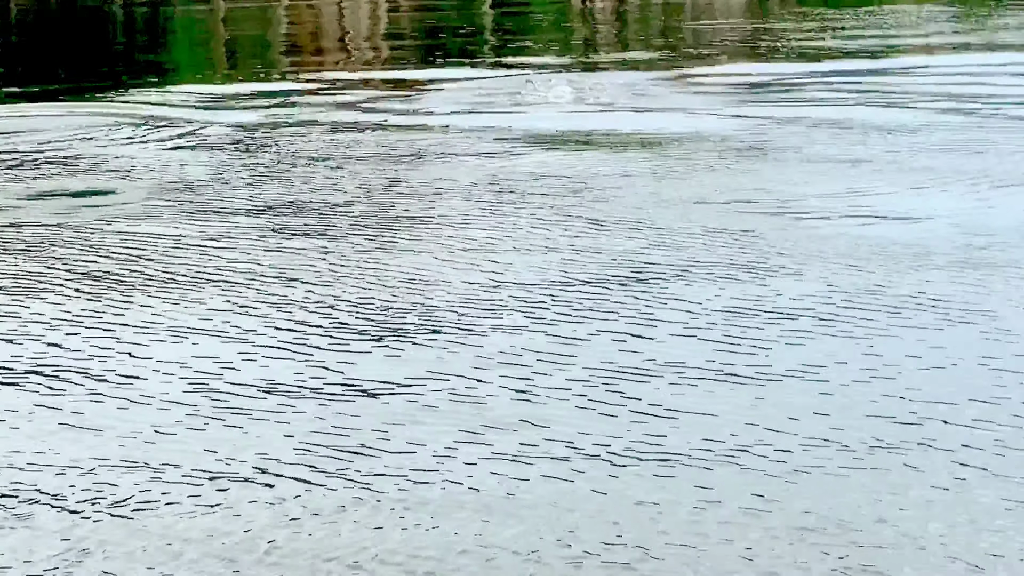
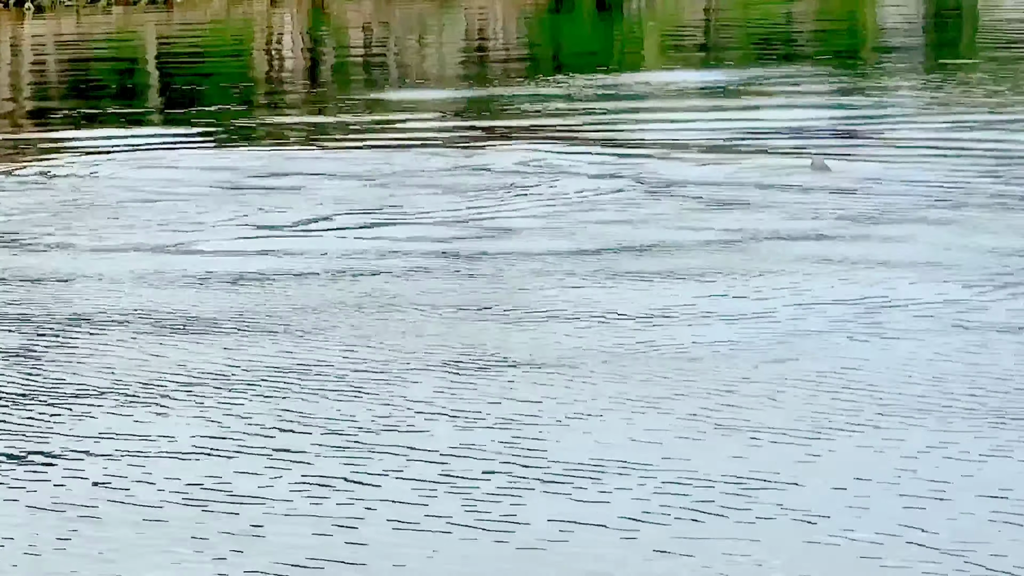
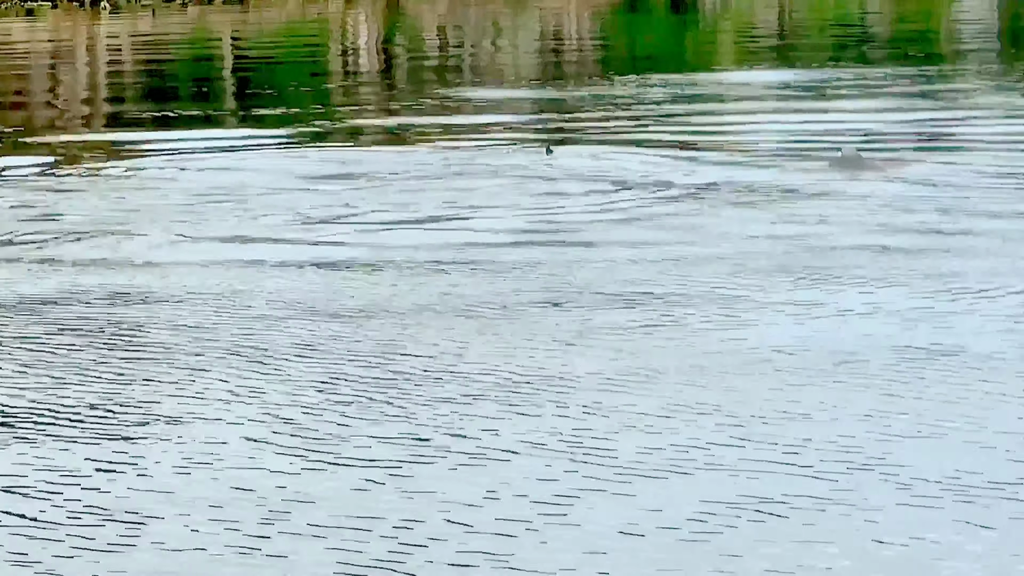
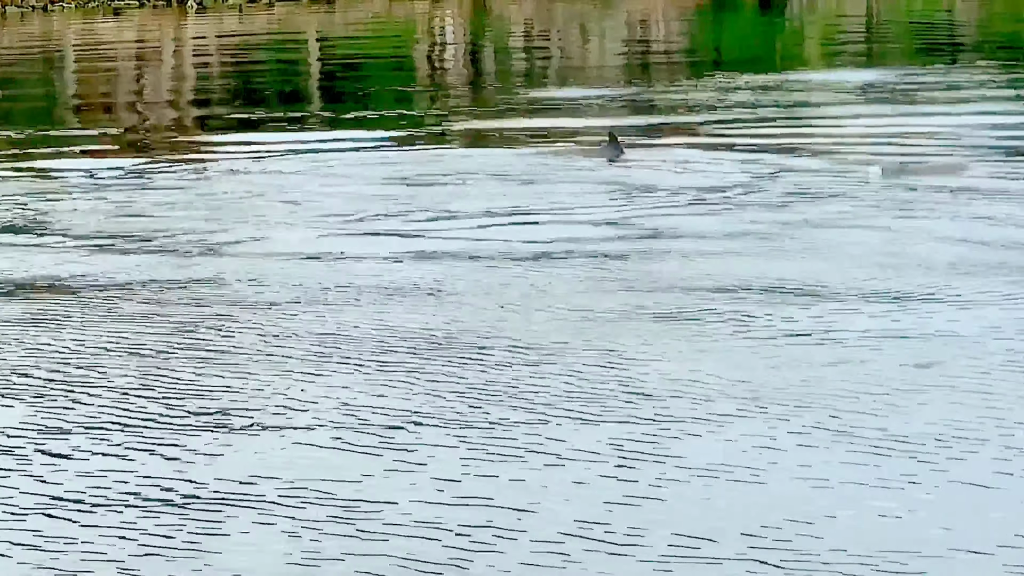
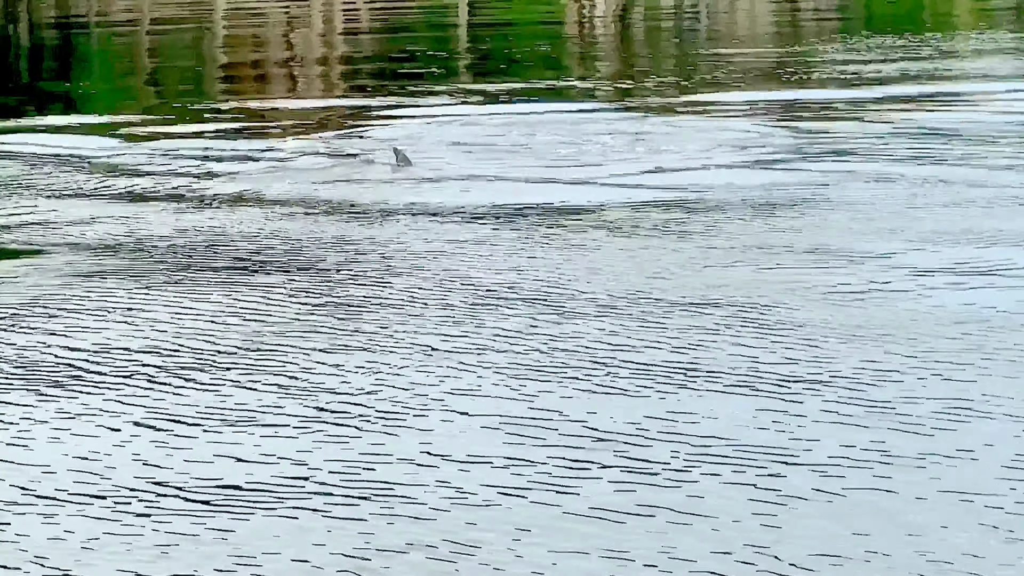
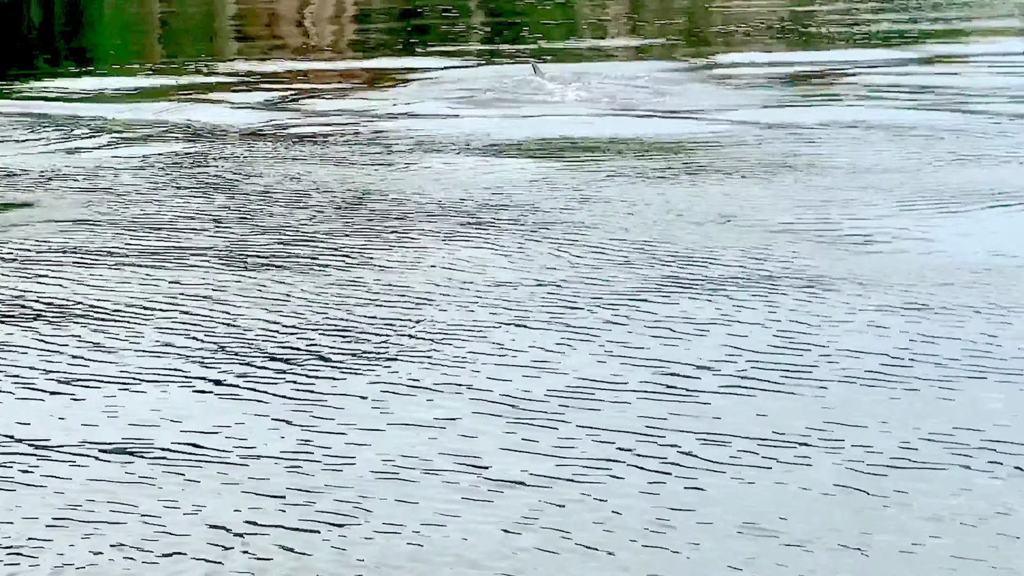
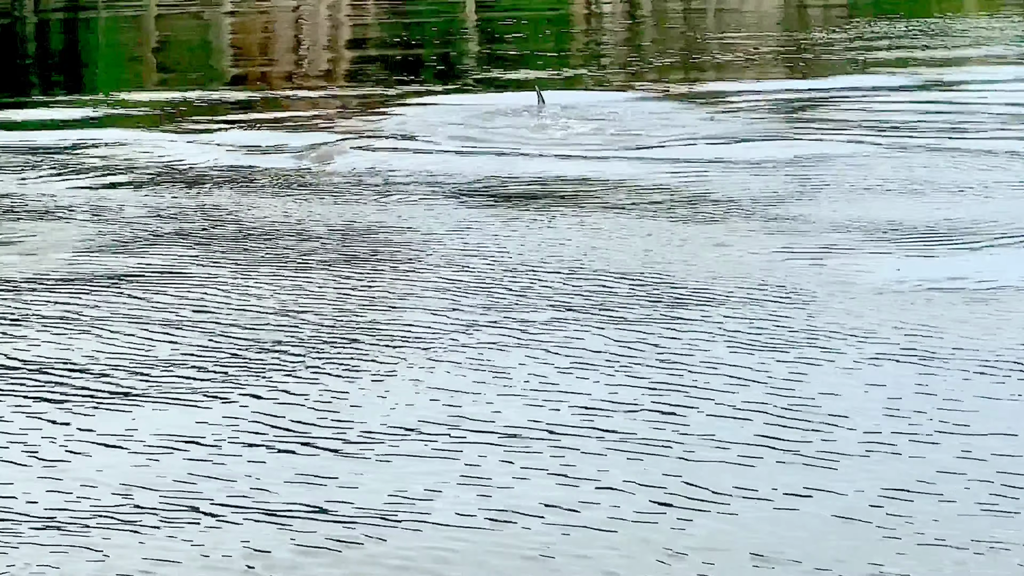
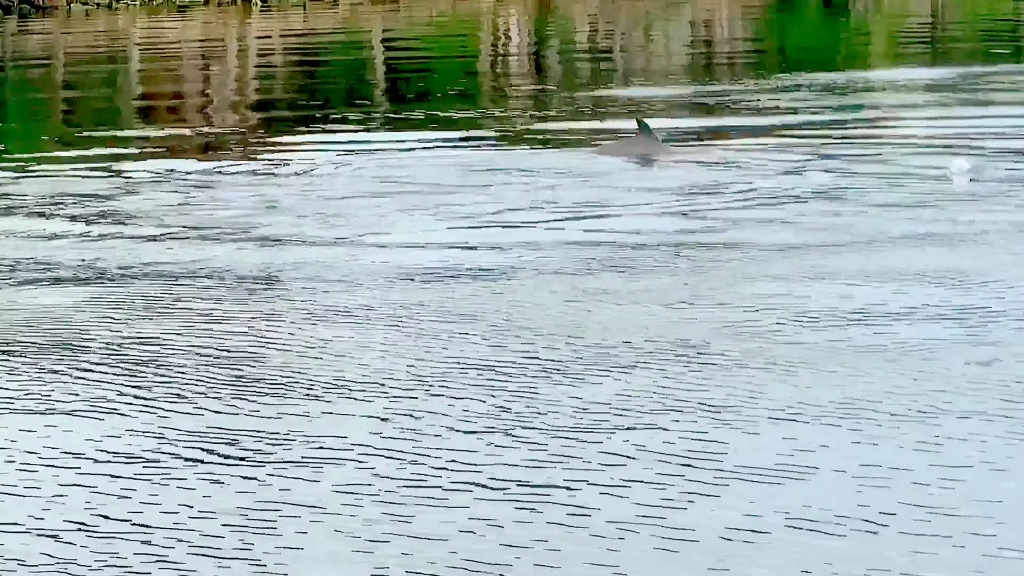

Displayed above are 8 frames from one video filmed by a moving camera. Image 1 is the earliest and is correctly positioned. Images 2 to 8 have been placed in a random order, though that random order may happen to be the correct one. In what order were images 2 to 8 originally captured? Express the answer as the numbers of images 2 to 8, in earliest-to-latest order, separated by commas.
6, 7, 5, 8, 4, 3, 2
